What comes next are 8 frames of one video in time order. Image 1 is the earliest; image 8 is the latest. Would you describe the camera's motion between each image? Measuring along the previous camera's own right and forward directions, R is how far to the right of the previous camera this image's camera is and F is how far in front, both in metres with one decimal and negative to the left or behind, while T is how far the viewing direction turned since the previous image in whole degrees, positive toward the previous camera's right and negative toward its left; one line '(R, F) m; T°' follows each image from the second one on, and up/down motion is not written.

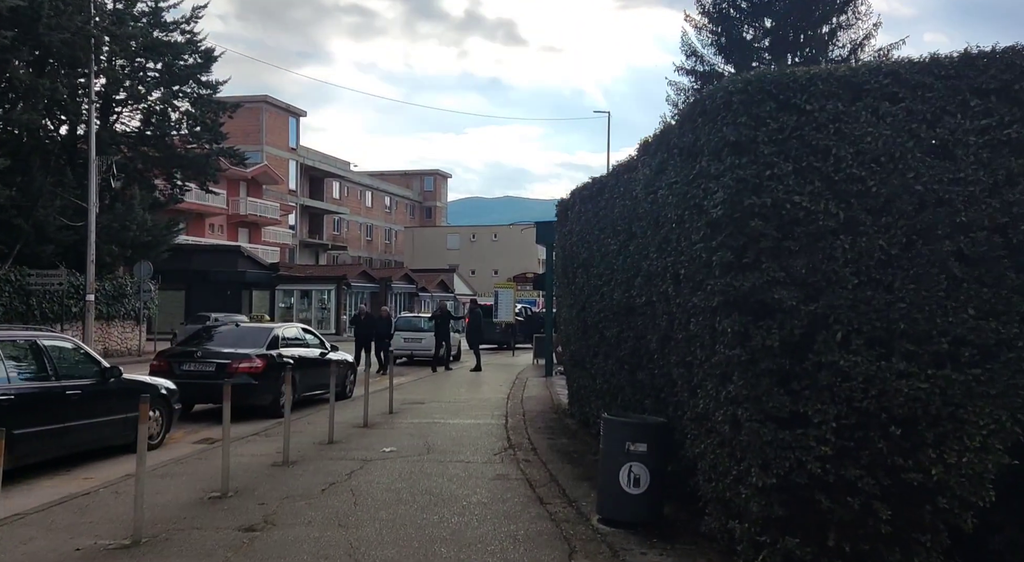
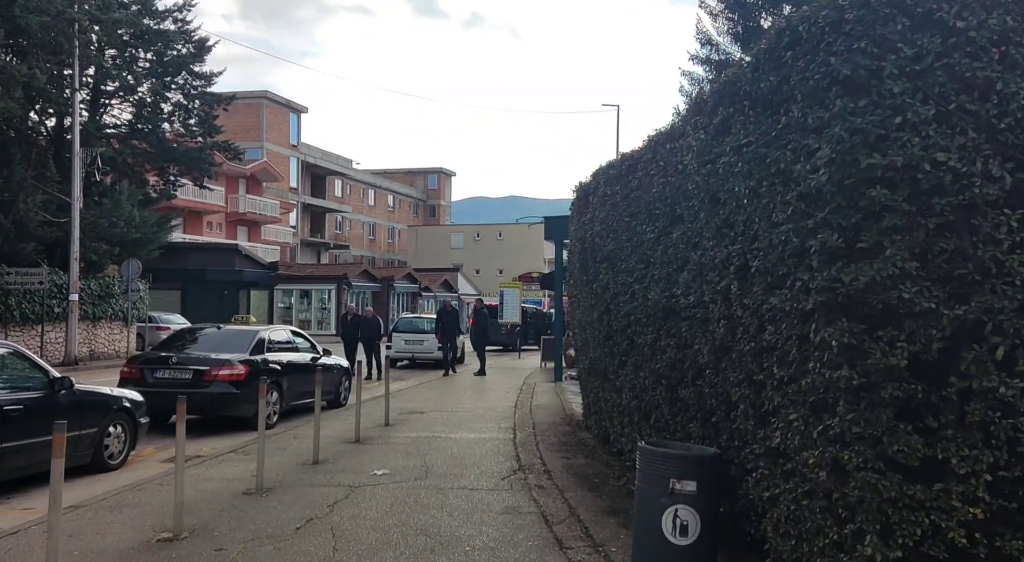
(-0.1, +1.4) m; 0°
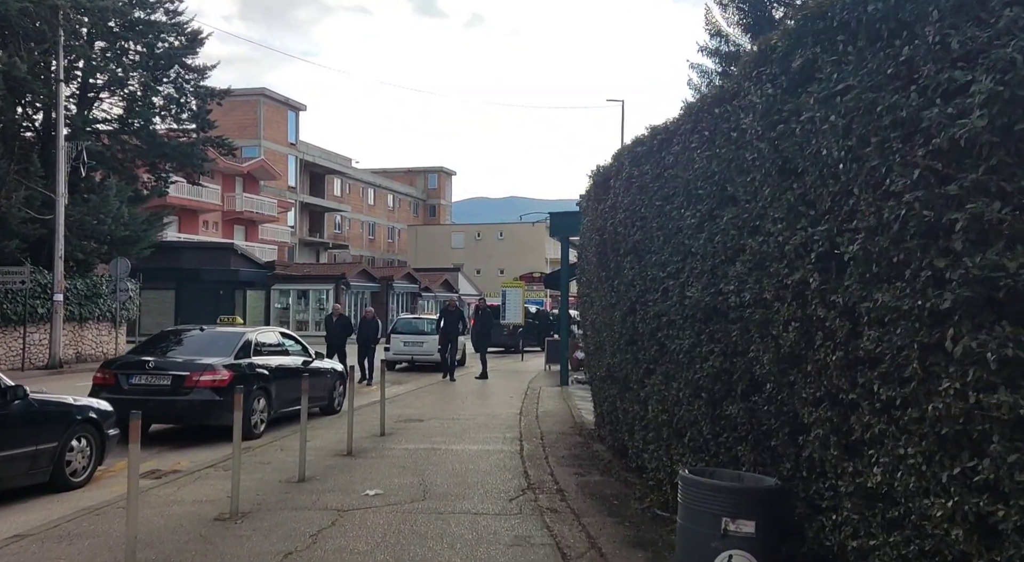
(-0.1, +1.0) m; 0°
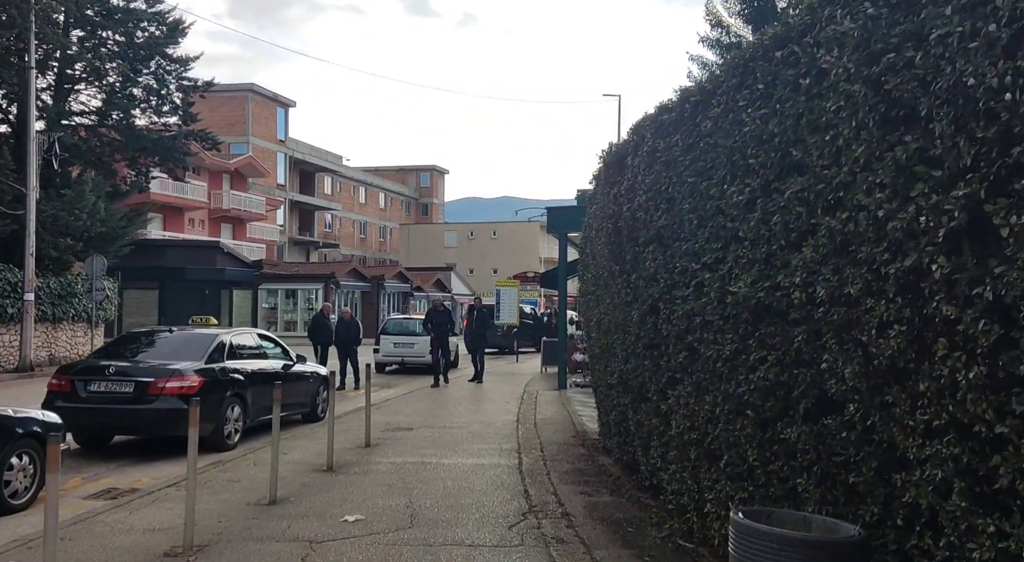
(0.0, +1.0) m; 0°
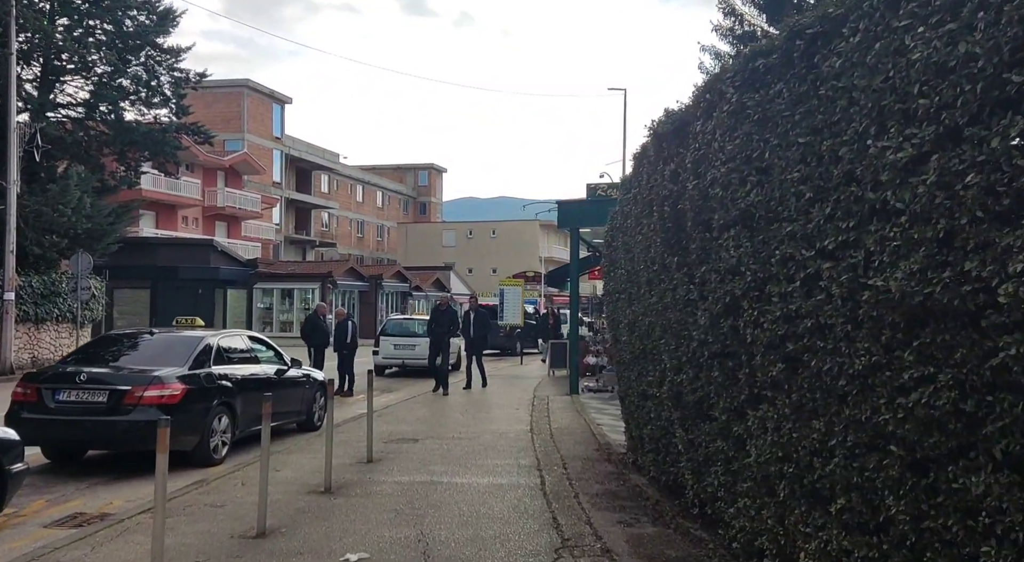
(-0.2, +1.2) m; 0°
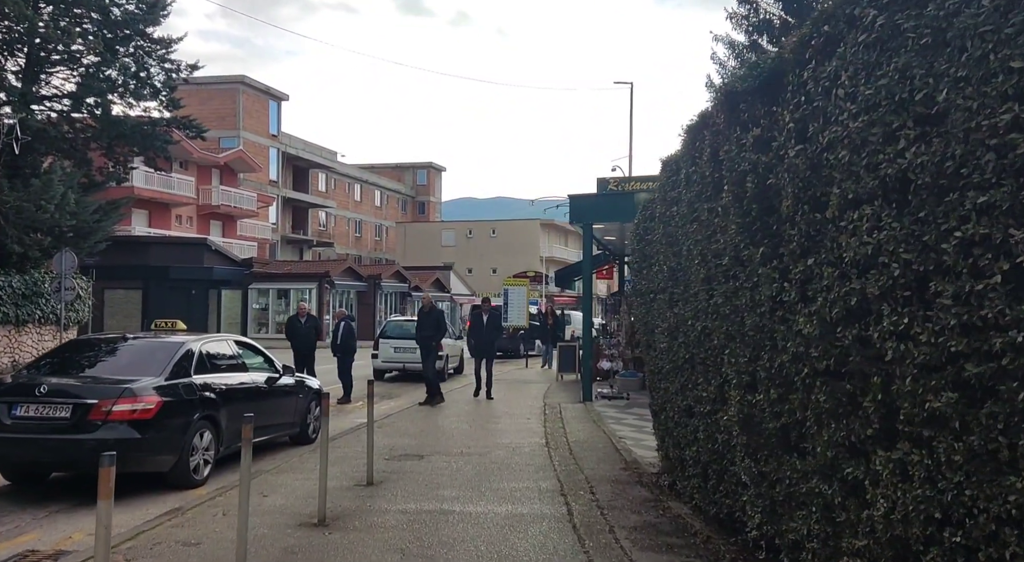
(-0.2, +1.2) m; 0°
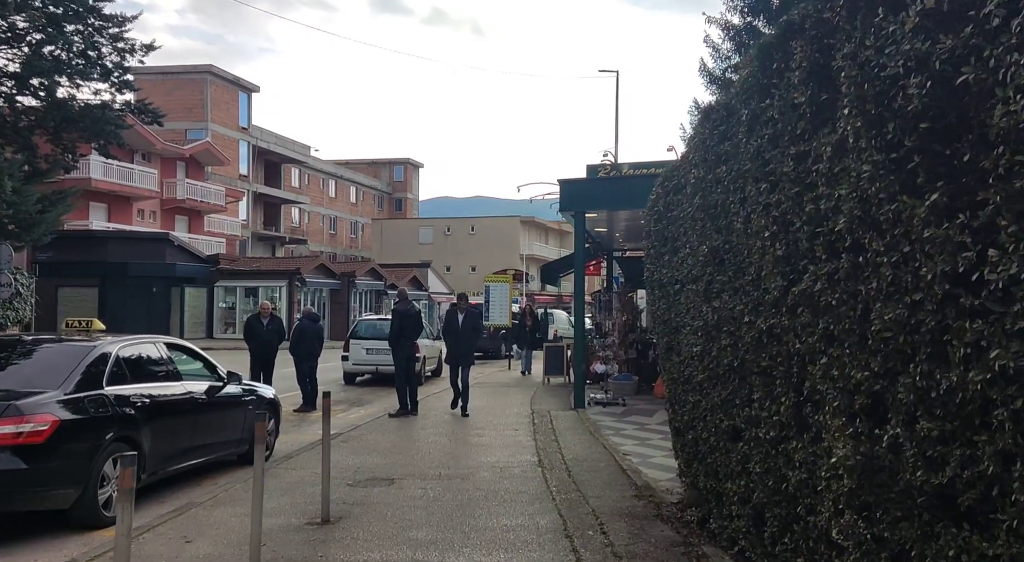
(-0.1, +1.8) m; +1°
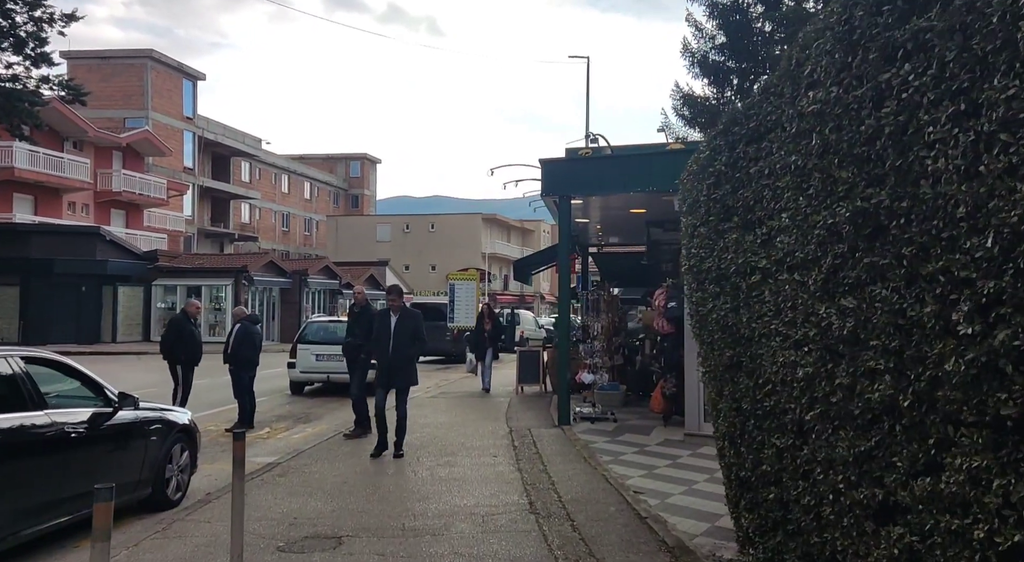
(-0.2, +2.3) m; +2°
